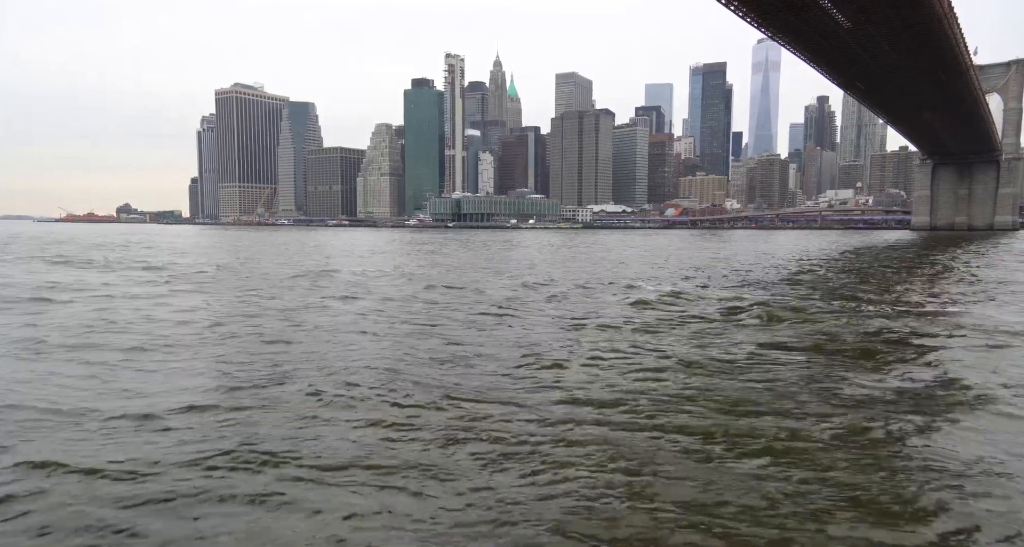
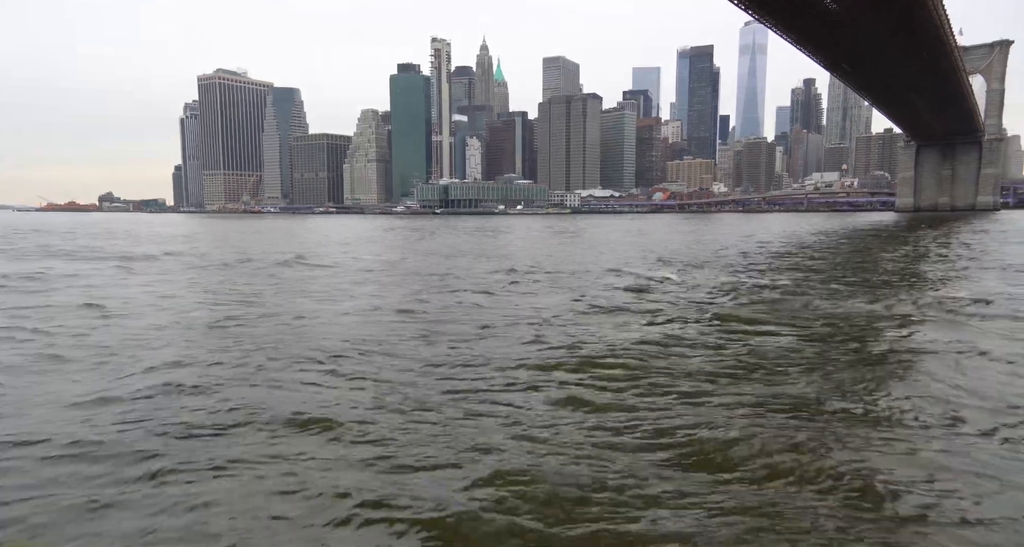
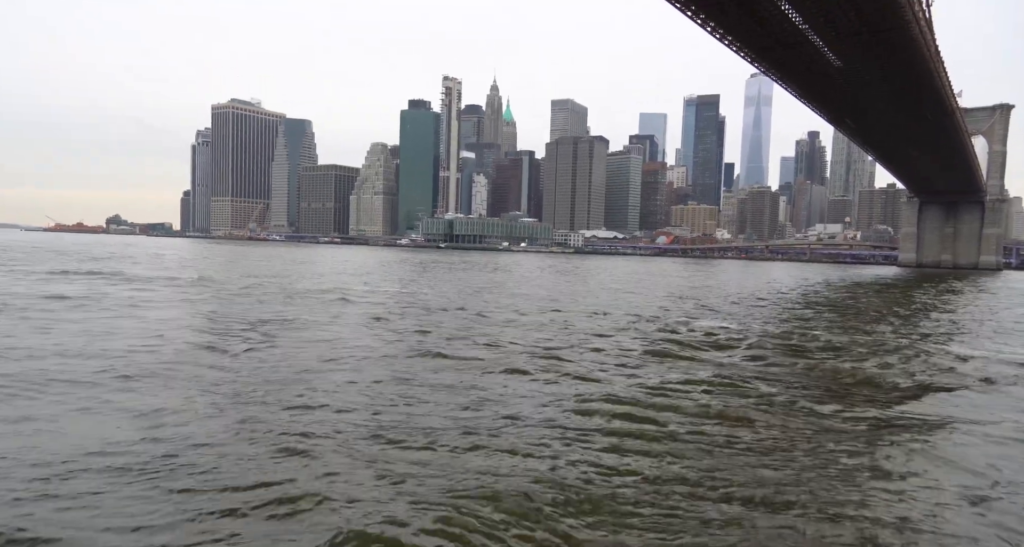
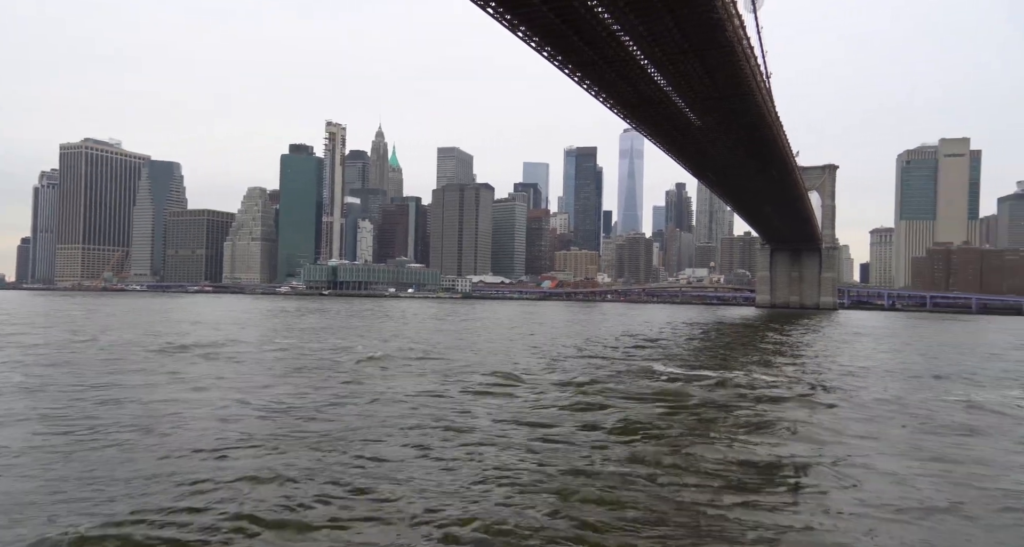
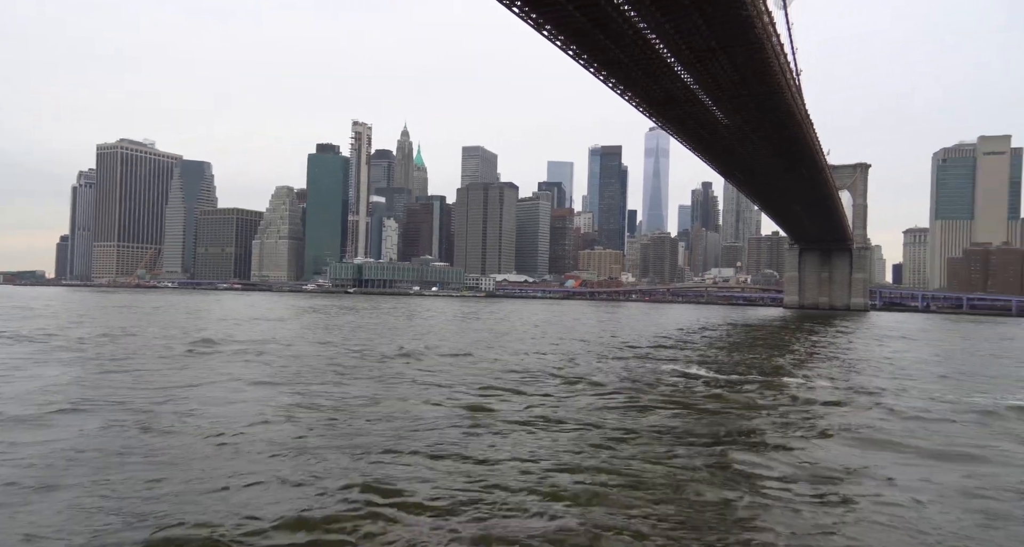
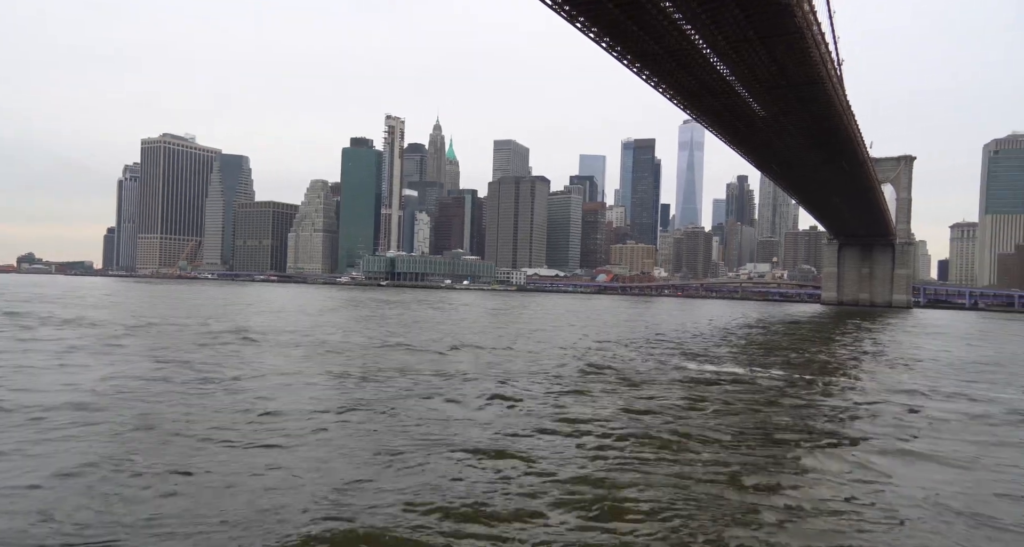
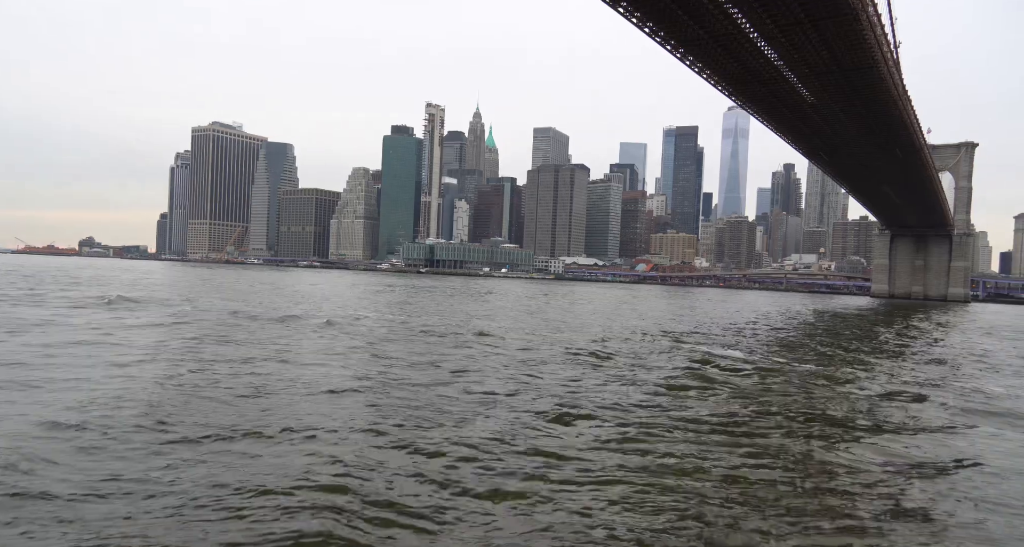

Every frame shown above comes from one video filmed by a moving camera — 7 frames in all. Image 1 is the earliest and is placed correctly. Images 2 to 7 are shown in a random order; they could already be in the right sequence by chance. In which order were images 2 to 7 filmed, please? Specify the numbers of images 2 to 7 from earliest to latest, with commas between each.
2, 3, 7, 6, 5, 4
